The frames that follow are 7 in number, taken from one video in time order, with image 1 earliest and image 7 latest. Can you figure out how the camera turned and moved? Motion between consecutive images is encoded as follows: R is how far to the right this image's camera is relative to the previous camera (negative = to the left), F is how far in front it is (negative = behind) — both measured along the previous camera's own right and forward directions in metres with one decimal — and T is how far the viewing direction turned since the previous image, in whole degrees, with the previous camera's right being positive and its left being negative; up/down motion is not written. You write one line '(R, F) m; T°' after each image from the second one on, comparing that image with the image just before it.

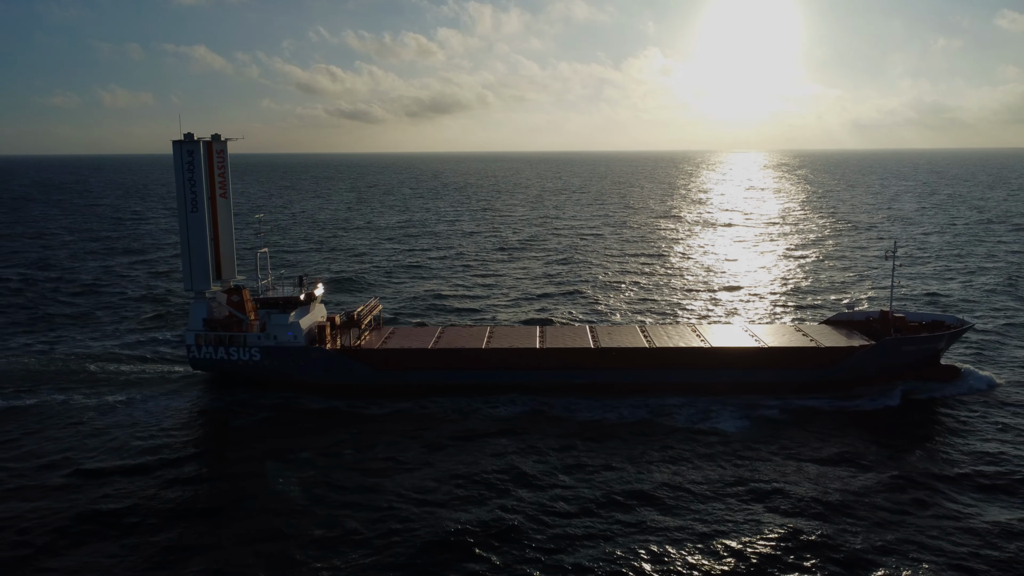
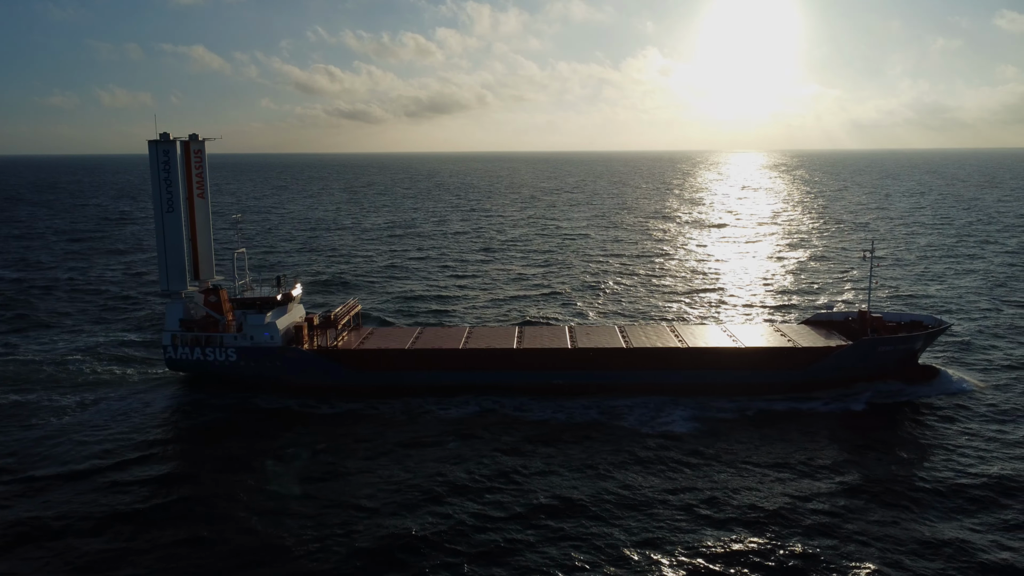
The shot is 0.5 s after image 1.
(+1.1, +0.1) m; 0°
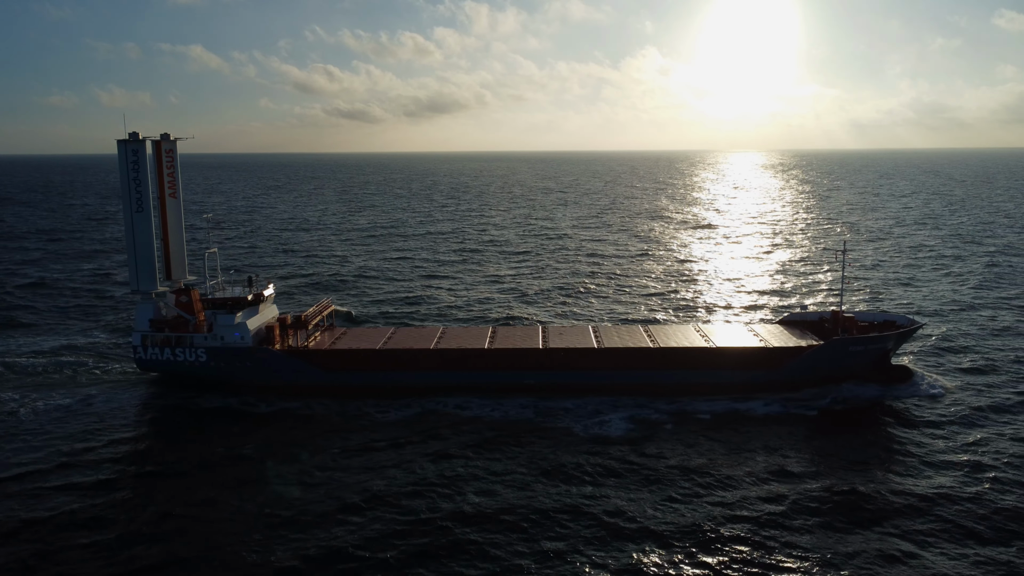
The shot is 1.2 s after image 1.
(+1.3, +0.1) m; 0°
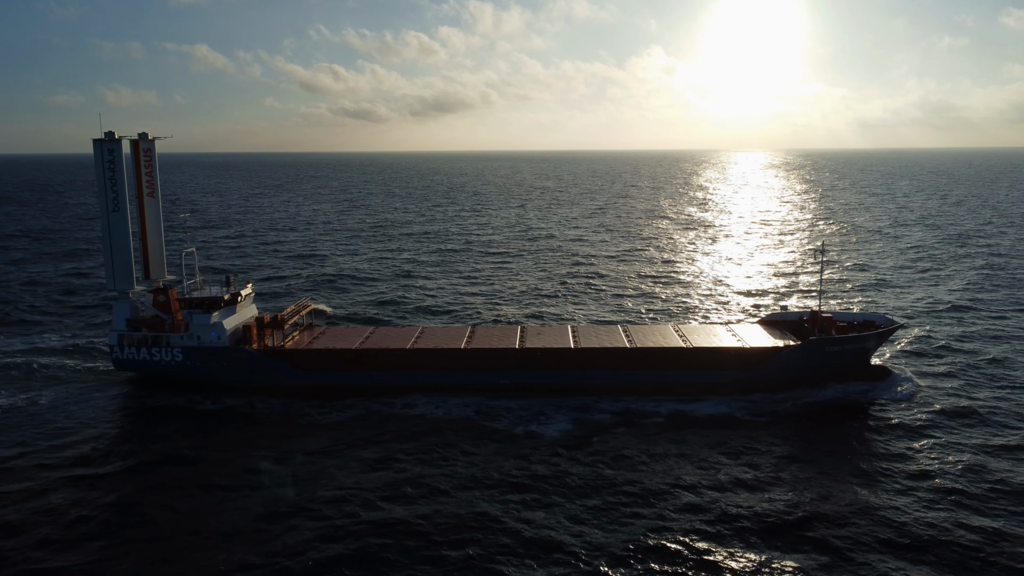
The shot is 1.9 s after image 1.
(+1.3, +0.1) m; 0°
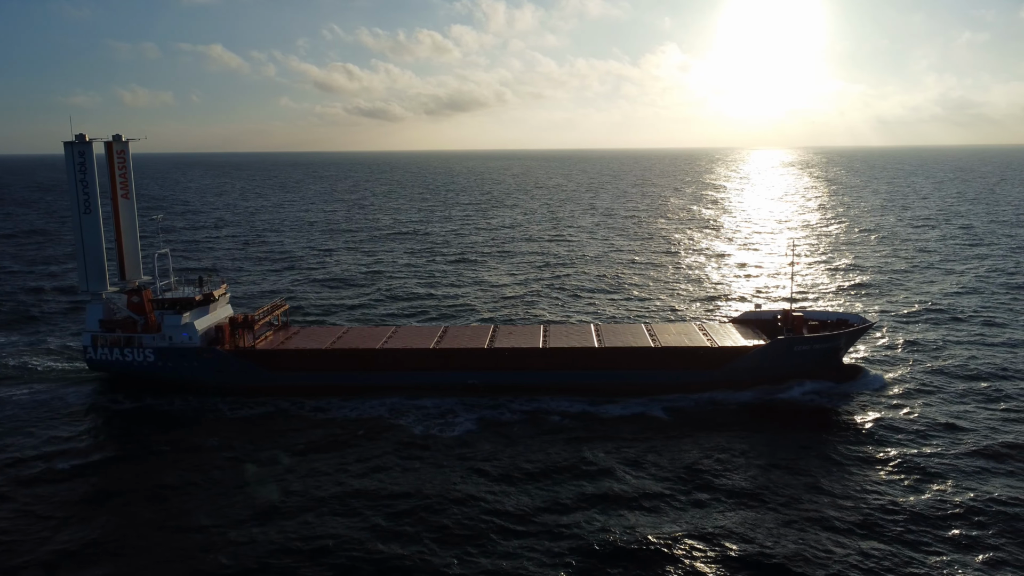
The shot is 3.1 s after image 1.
(+1.9, 0.0) m; -1°
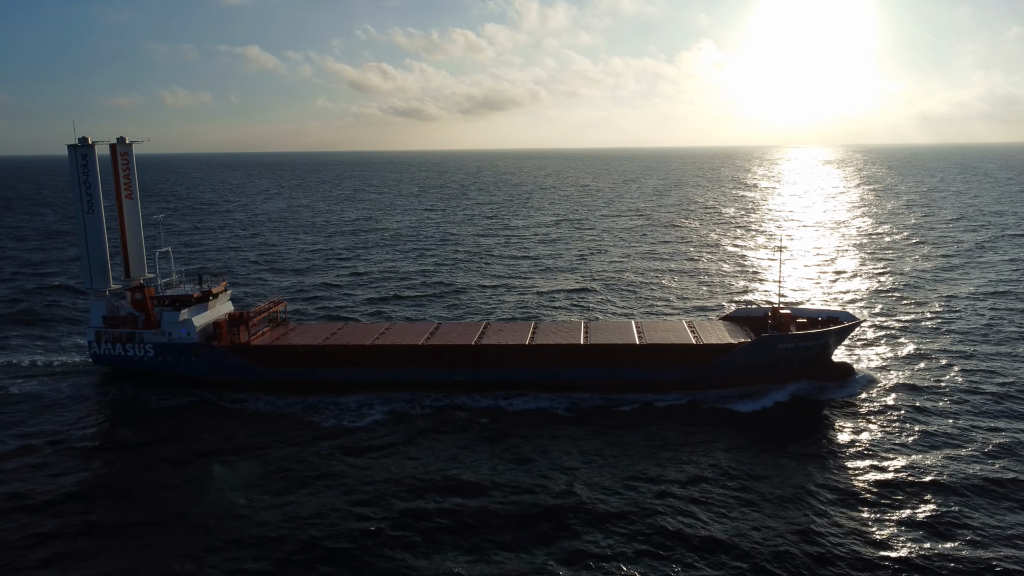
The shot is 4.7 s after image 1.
(+1.9, -0.5) m; -2°
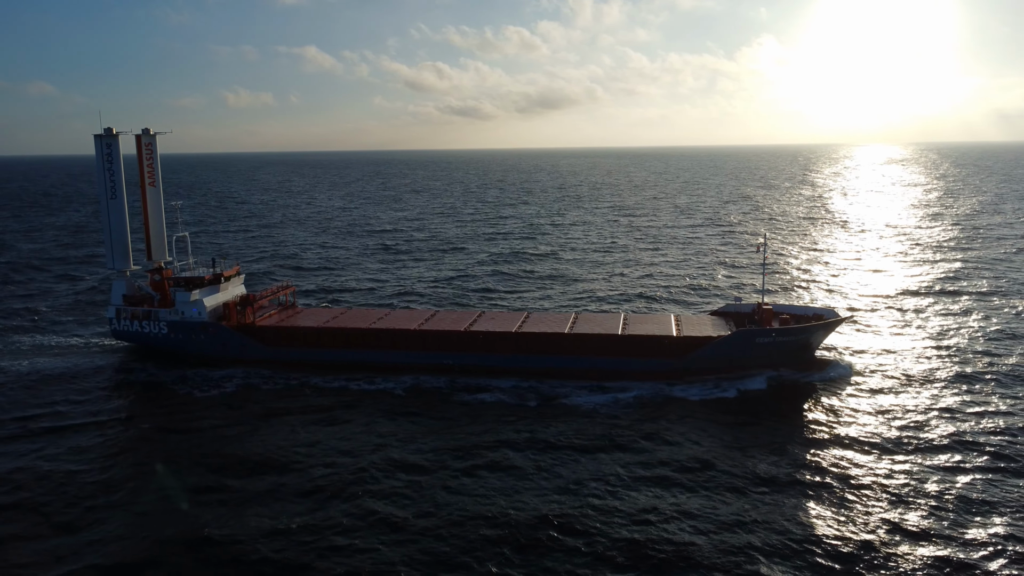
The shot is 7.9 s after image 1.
(+3.2, -0.9) m; -4°
